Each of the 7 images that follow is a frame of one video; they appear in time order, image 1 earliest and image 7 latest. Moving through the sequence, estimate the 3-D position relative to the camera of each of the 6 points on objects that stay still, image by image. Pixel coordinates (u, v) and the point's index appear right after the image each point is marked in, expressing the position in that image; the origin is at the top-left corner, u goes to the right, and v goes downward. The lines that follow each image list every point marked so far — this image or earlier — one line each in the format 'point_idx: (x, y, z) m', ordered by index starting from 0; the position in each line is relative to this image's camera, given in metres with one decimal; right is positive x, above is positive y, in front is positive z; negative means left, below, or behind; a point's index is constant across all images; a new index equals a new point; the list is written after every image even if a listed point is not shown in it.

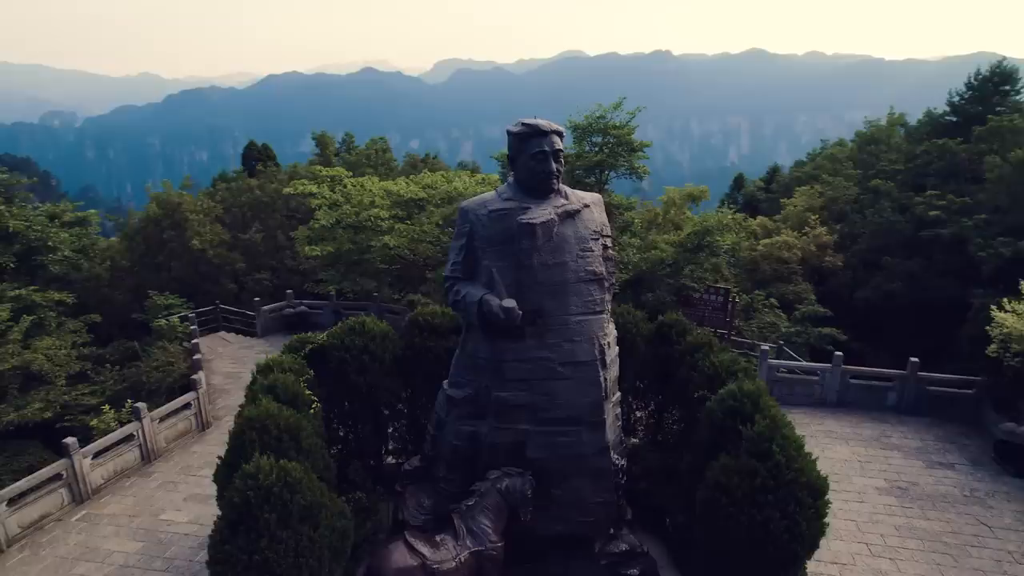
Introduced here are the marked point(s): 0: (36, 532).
0: (-5.4, -2.8, +7.4) m
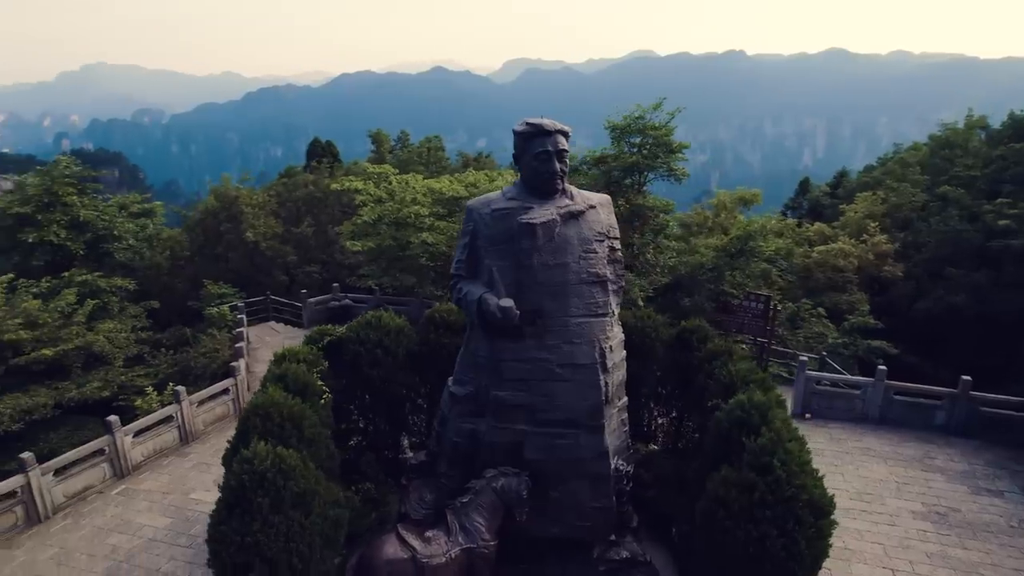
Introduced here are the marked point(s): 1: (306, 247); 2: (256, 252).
0: (-5.3, -2.6, +7.9) m
1: (-5.7, +1.1, +17.9) m
2: (-6.8, +1.0, +17.2) m
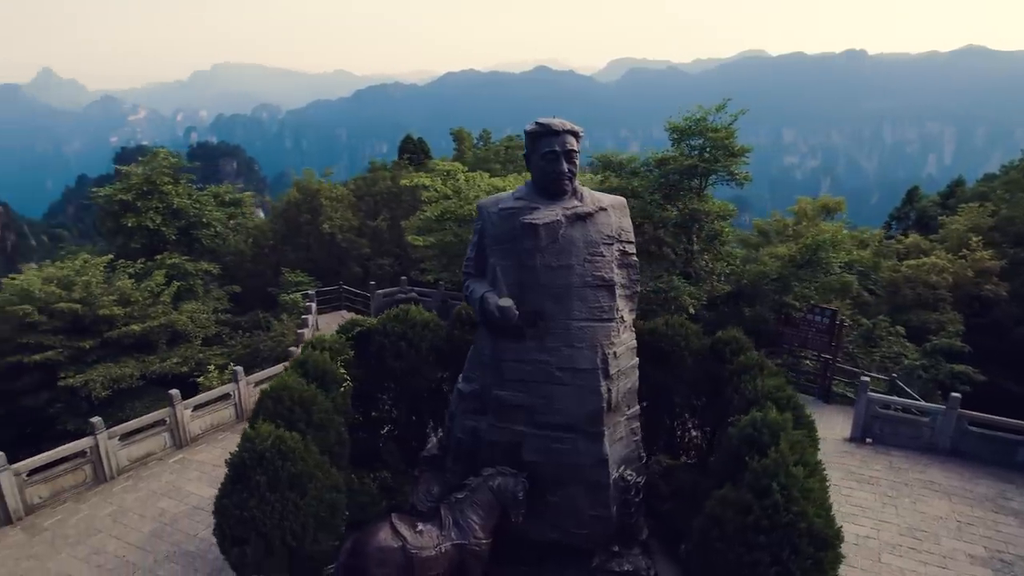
0: (-4.9, -2.4, +8.5) m
1: (-3.8, +1.4, +18.5) m
2: (-5.0, +1.3, +18.0) m
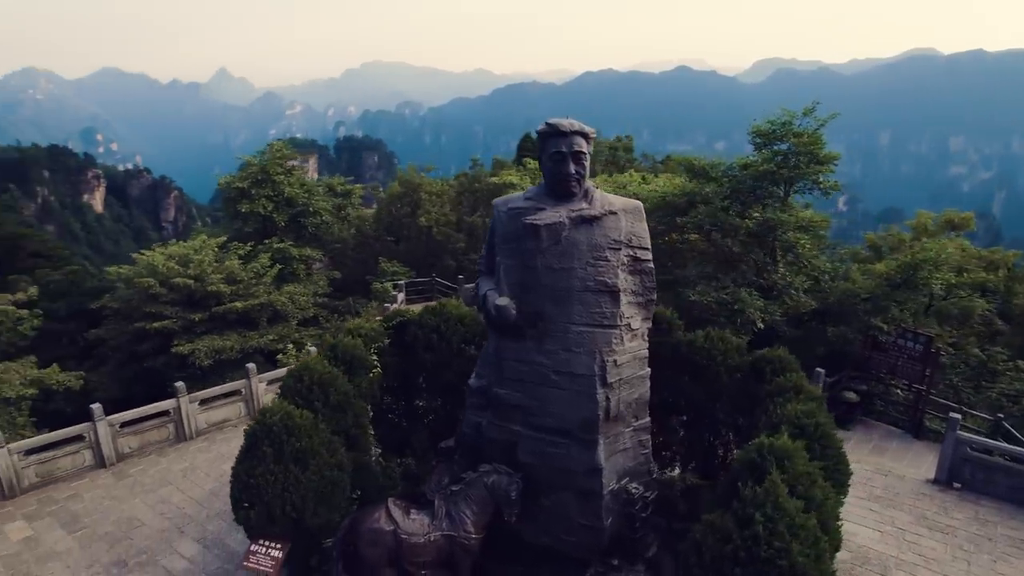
0: (-4.3, -2.1, +9.4) m
1: (-1.2, +1.5, +19.0) m
2: (-2.4, +1.5, +18.7) m
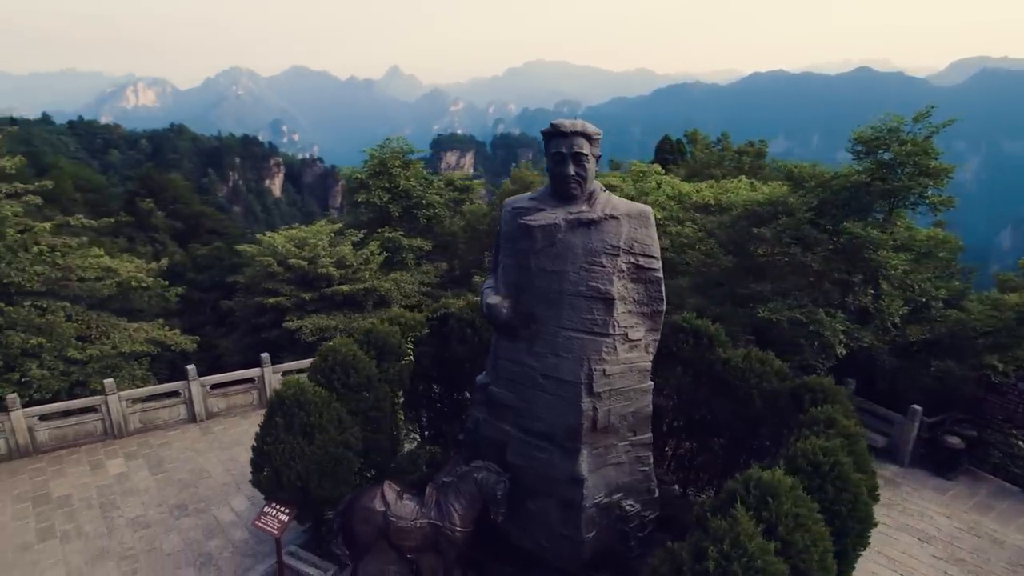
0: (-3.4, -1.8, +10.2) m
1: (+1.9, +1.5, +18.9) m
2: (+0.6, +1.6, +18.9) m
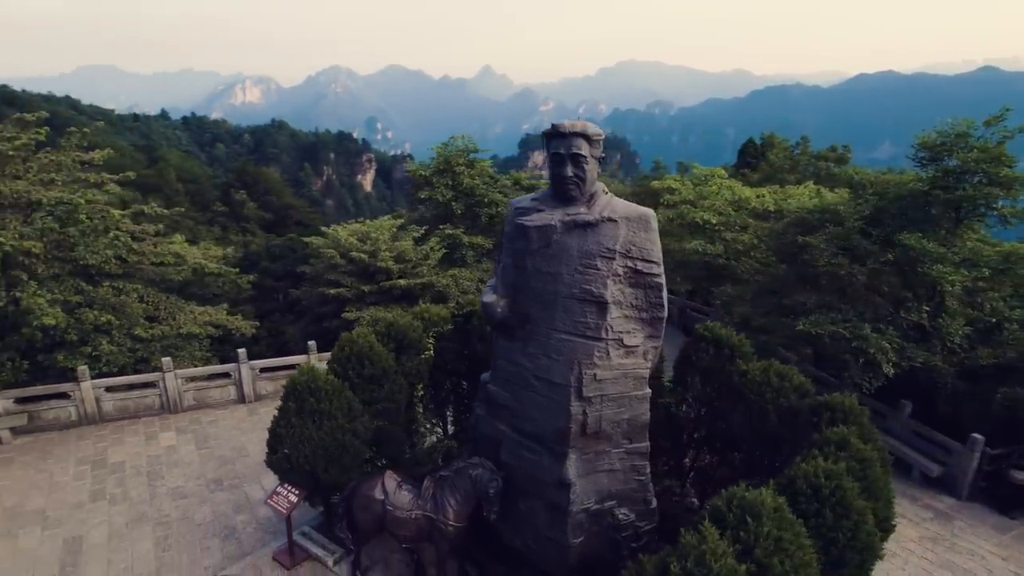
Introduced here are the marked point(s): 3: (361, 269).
0: (-2.8, -1.7, +10.6) m
1: (+3.7, +1.4, +18.6) m
2: (+2.4, +1.5, +18.7) m
3: (-3.7, +0.5, +15.9) m
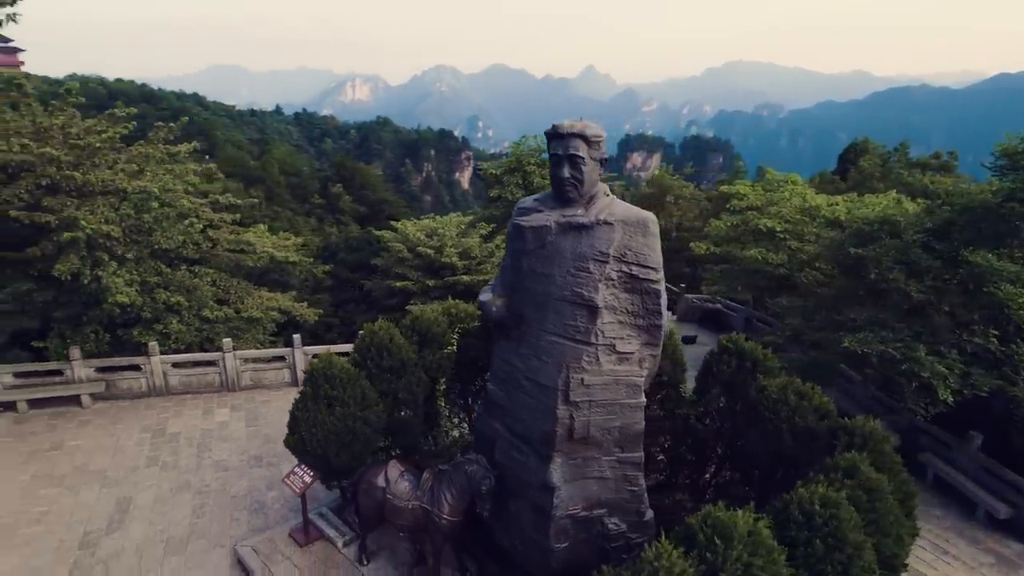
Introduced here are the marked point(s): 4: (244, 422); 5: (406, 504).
0: (-2.1, -1.5, +11.0) m
1: (+5.6, +1.2, +17.9) m
2: (+4.3, +1.4, +18.3) m
3: (-2.2, +0.6, +16.4) m
4: (-3.8, -1.9, +9.2) m
5: (-0.9, -1.8, +5.4) m
